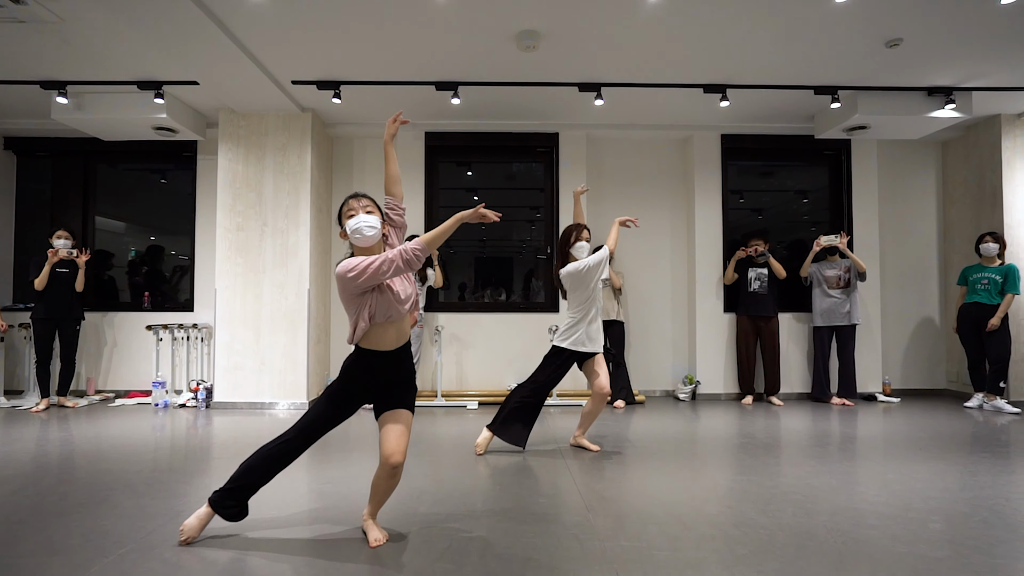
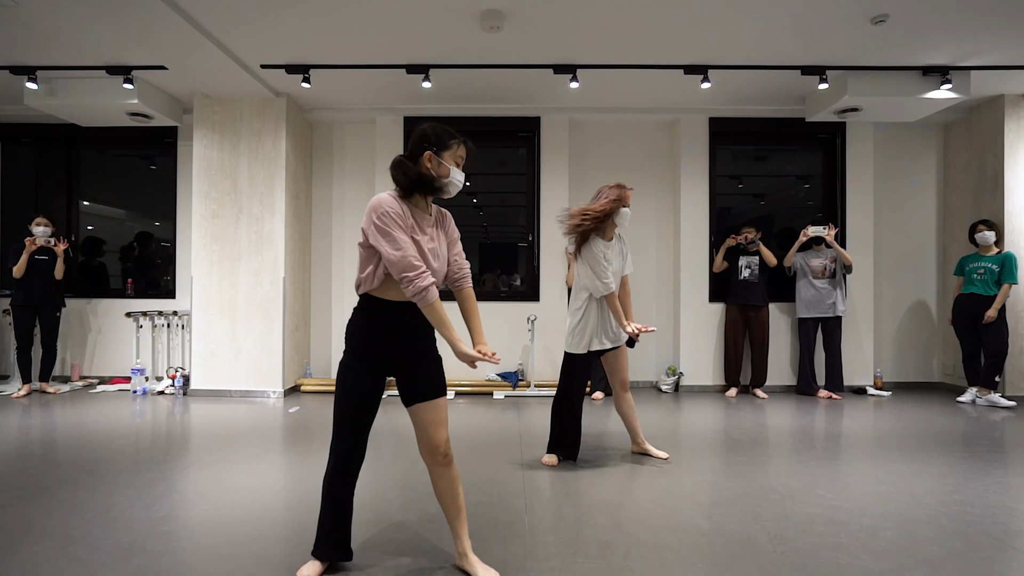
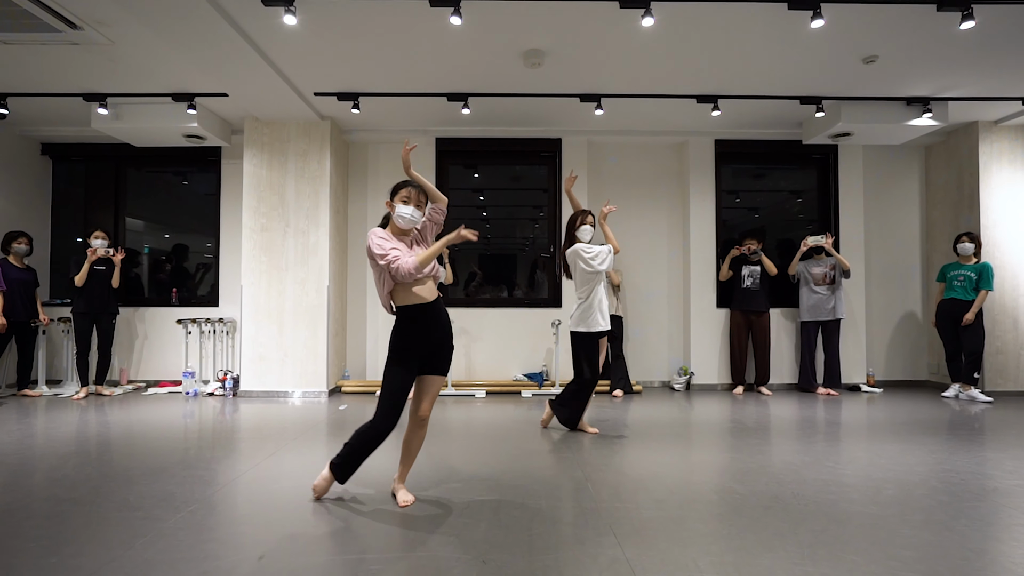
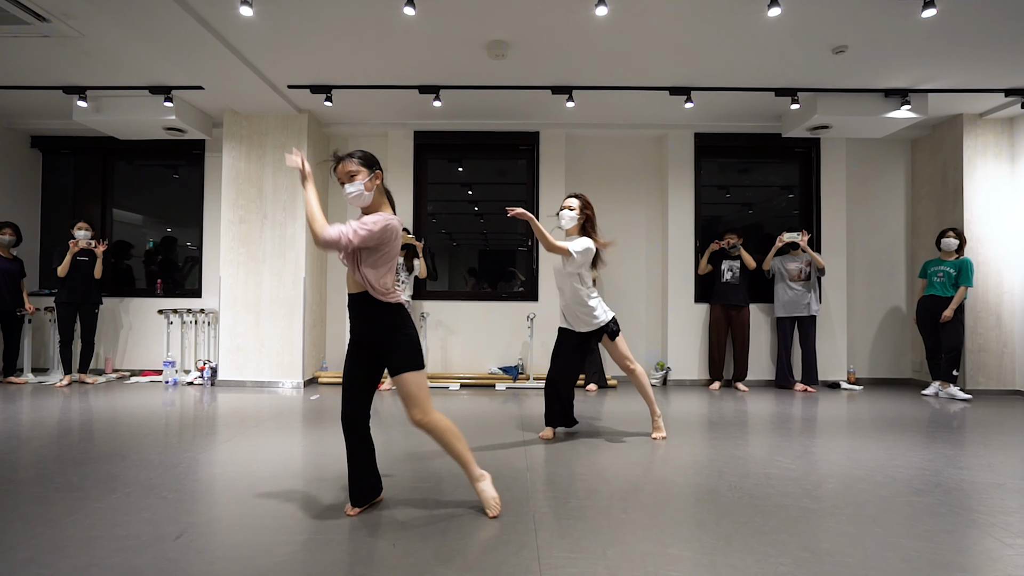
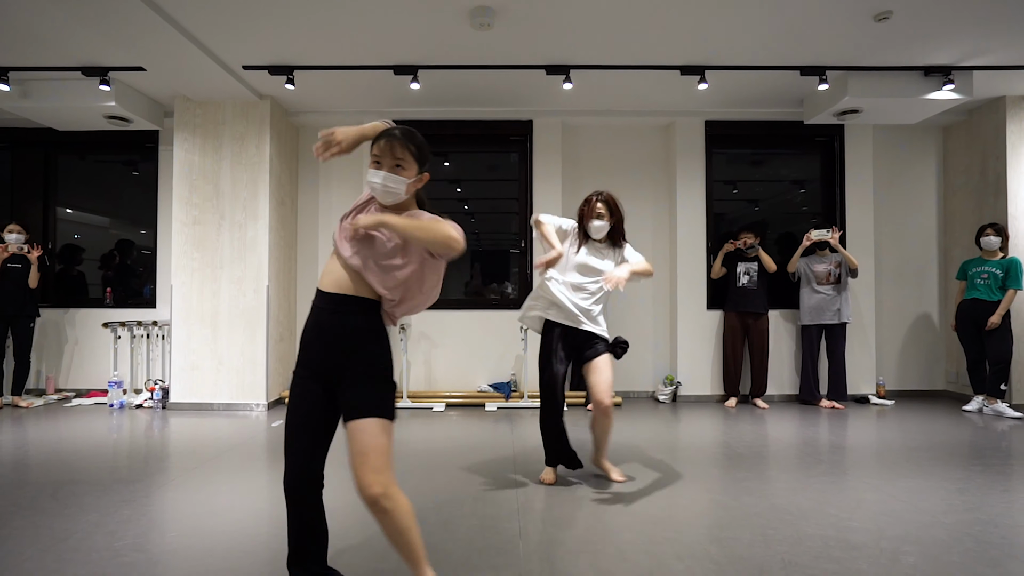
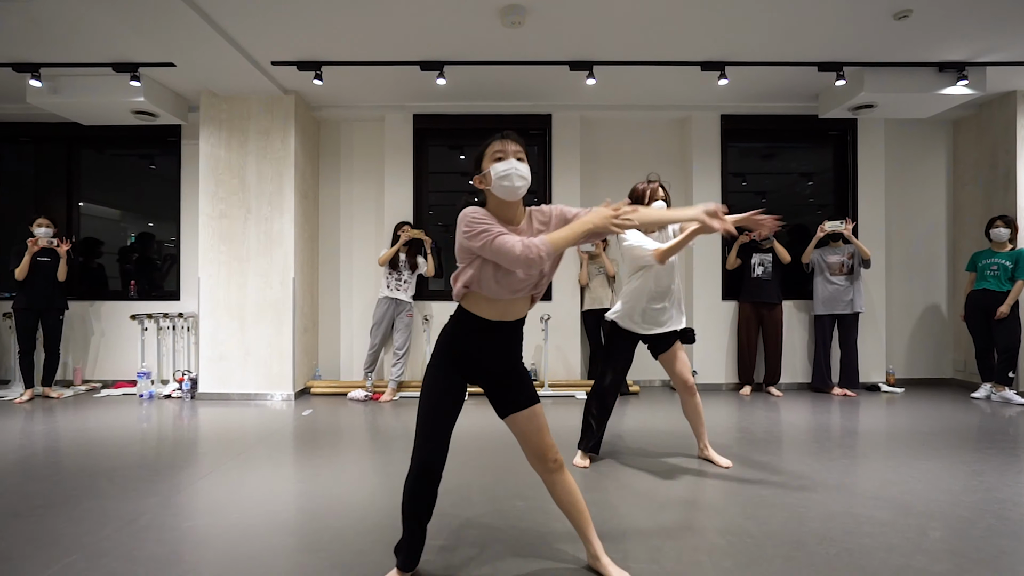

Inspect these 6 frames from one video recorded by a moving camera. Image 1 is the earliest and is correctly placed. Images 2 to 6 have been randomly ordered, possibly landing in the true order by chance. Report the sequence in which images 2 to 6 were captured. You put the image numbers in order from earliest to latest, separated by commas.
3, 6, 5, 4, 2
